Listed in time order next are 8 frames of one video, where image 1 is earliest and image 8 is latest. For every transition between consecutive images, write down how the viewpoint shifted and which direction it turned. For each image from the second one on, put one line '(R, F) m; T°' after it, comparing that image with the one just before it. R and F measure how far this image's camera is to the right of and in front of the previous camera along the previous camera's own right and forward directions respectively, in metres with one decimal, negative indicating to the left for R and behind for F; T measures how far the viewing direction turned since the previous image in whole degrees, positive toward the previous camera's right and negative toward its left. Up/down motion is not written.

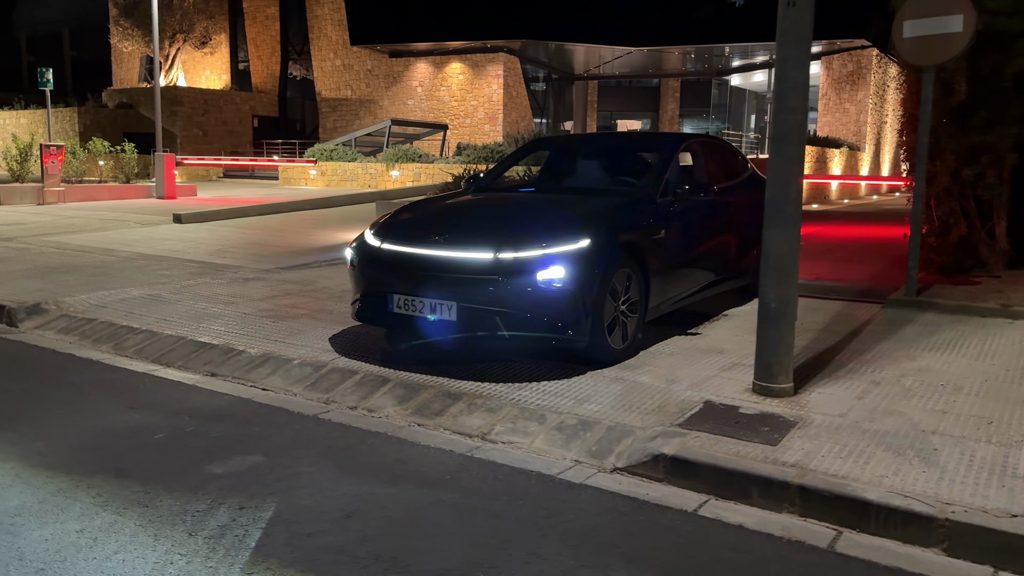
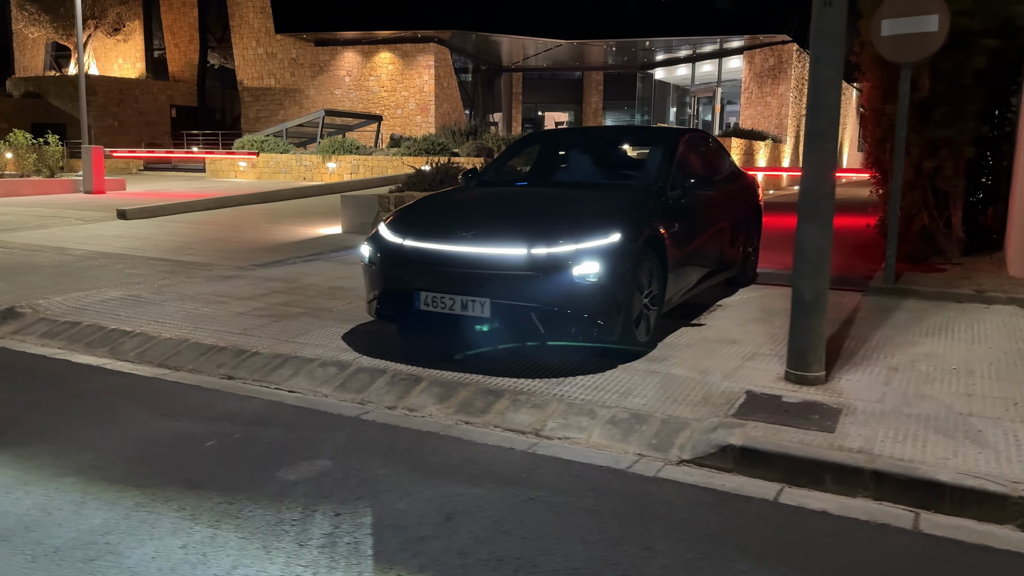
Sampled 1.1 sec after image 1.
(-0.7, 0.0) m; +6°
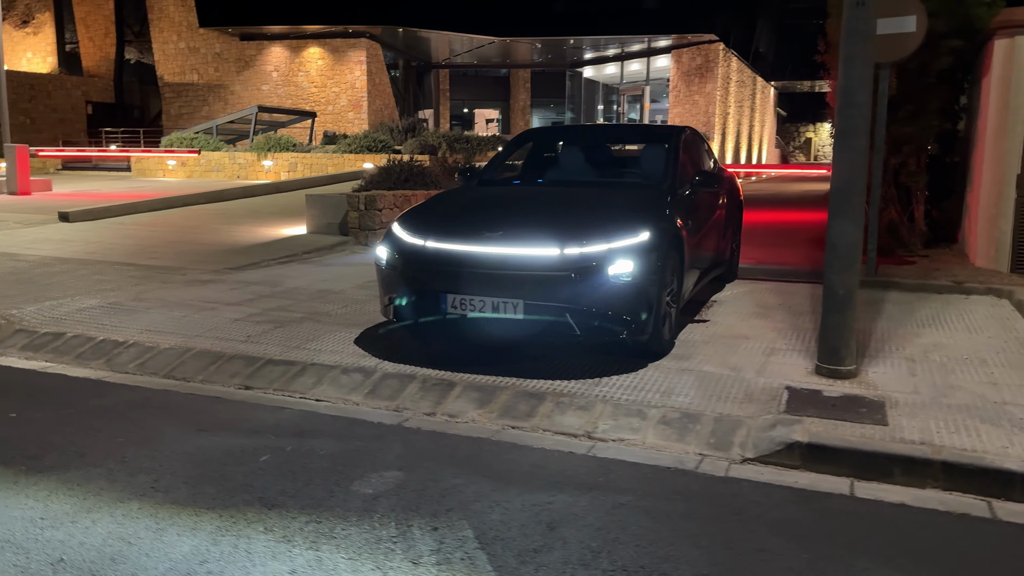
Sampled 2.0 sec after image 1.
(-0.7, +0.1) m; +5°
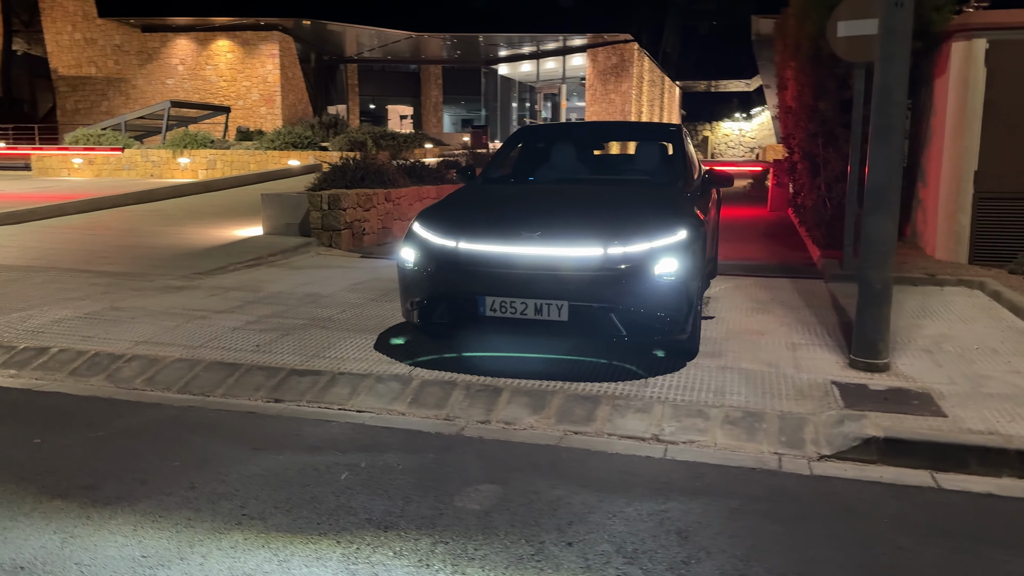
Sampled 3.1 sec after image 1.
(-0.9, +0.2) m; +6°
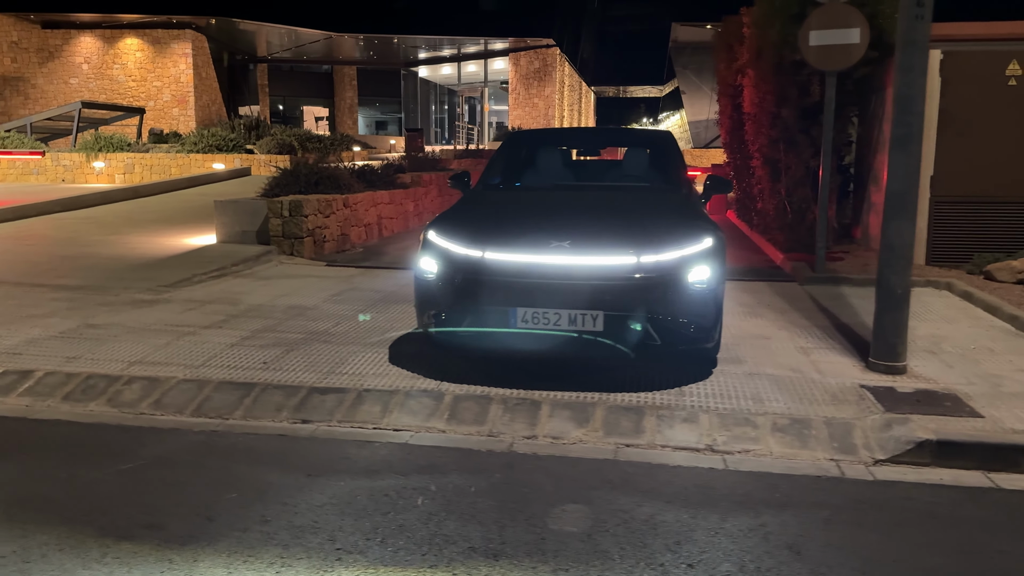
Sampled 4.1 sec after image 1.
(-0.7, +0.2) m; +6°
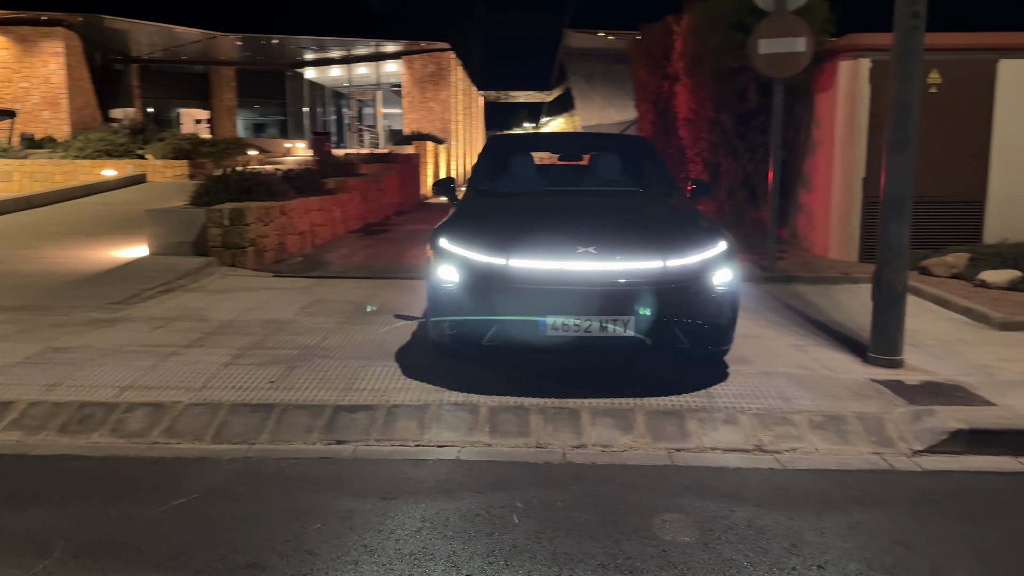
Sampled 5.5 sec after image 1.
(-0.9, +0.1) m; +8°
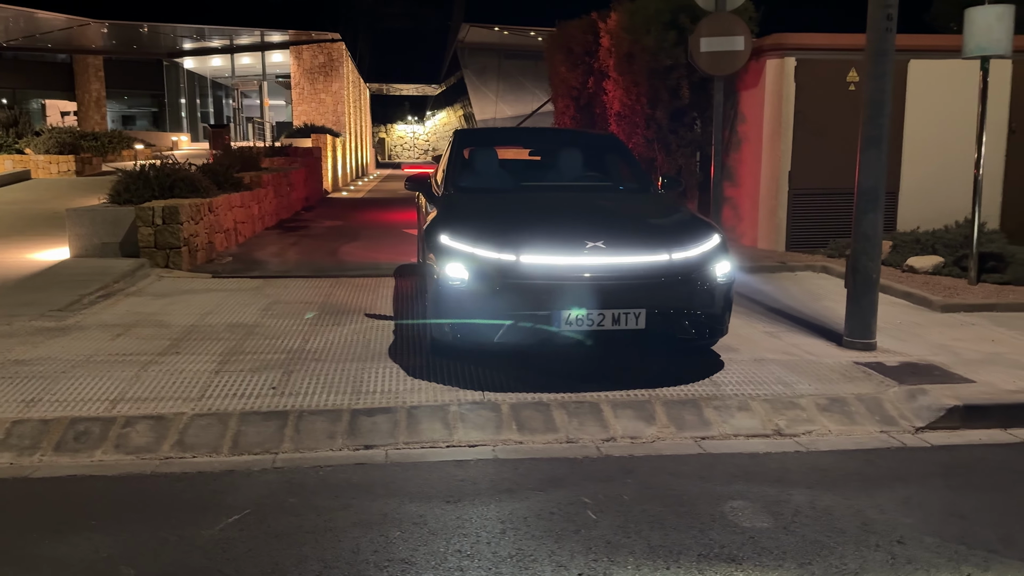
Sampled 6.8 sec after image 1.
(-0.8, +0.1) m; +8°
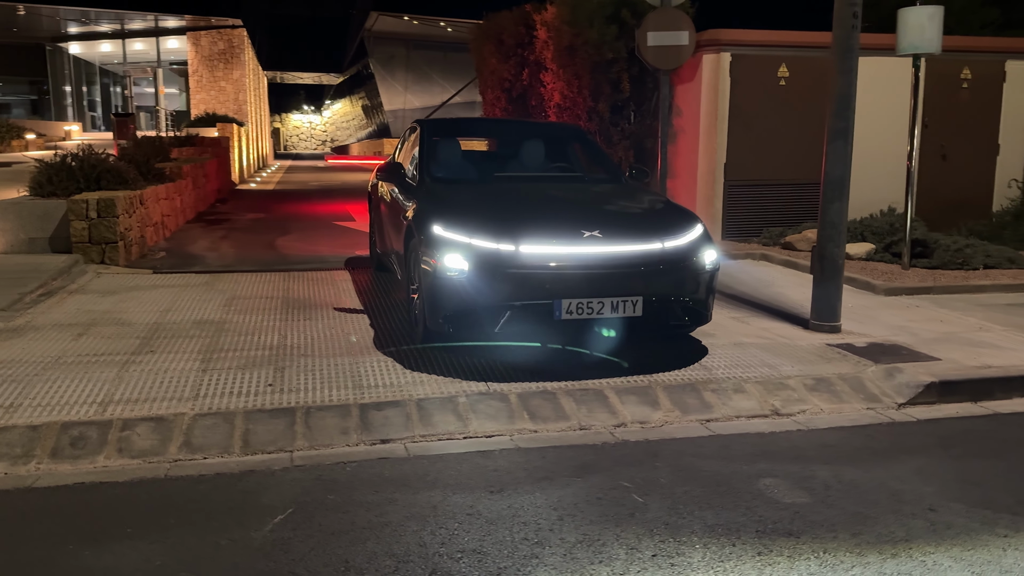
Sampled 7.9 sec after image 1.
(-0.6, 0.0) m; +7°
